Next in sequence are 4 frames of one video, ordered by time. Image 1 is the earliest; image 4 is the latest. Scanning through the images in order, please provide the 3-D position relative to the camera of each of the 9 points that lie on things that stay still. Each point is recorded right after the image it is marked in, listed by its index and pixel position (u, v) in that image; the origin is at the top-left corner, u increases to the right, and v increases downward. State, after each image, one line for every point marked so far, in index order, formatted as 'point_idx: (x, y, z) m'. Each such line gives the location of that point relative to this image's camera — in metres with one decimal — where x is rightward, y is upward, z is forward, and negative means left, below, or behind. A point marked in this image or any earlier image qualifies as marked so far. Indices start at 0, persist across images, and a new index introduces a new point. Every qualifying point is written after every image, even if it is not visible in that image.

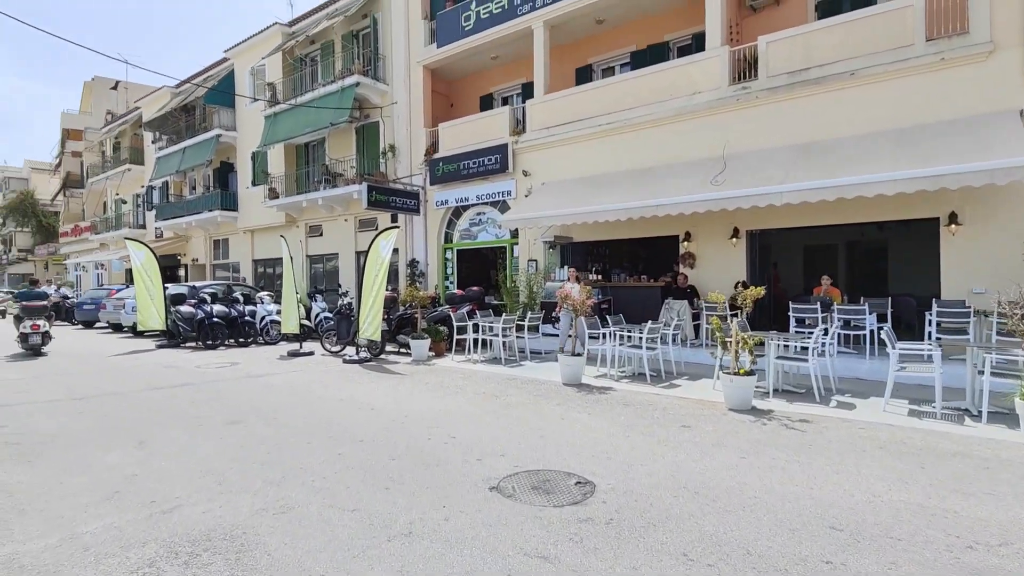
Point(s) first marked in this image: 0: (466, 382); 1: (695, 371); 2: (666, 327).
0: (-0.7, -1.4, +8.0) m
1: (+2.8, -1.3, +8.6) m
2: (+2.4, -0.6, +8.7) m
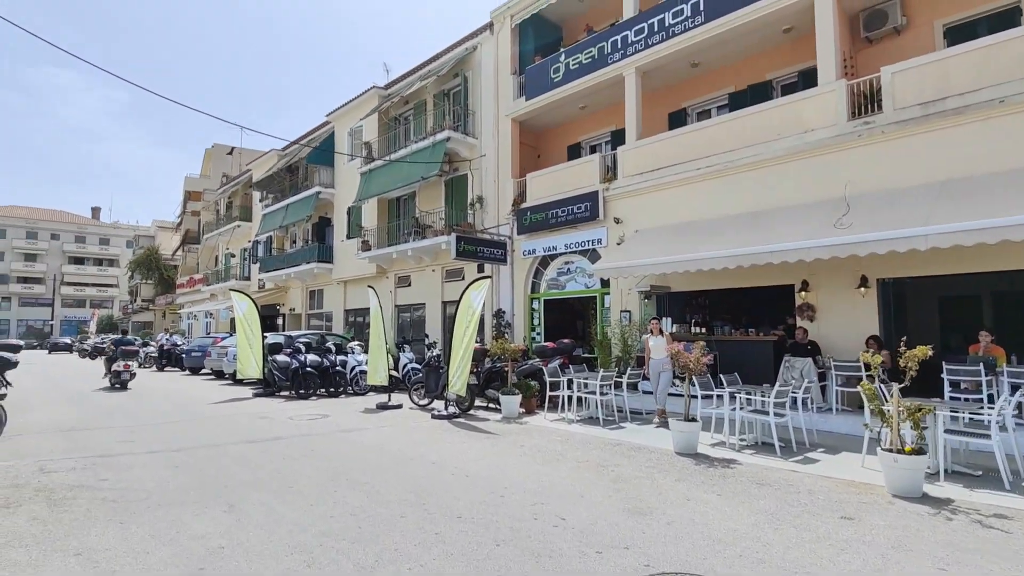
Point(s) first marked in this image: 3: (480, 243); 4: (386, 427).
0: (+0.7, -2.1, +7.3) m
1: (+4.2, -2.1, +7.4) m
2: (+3.8, -1.4, +7.6) m
3: (-0.9, +1.2, +15.3) m
4: (-2.0, -2.2, +8.8) m
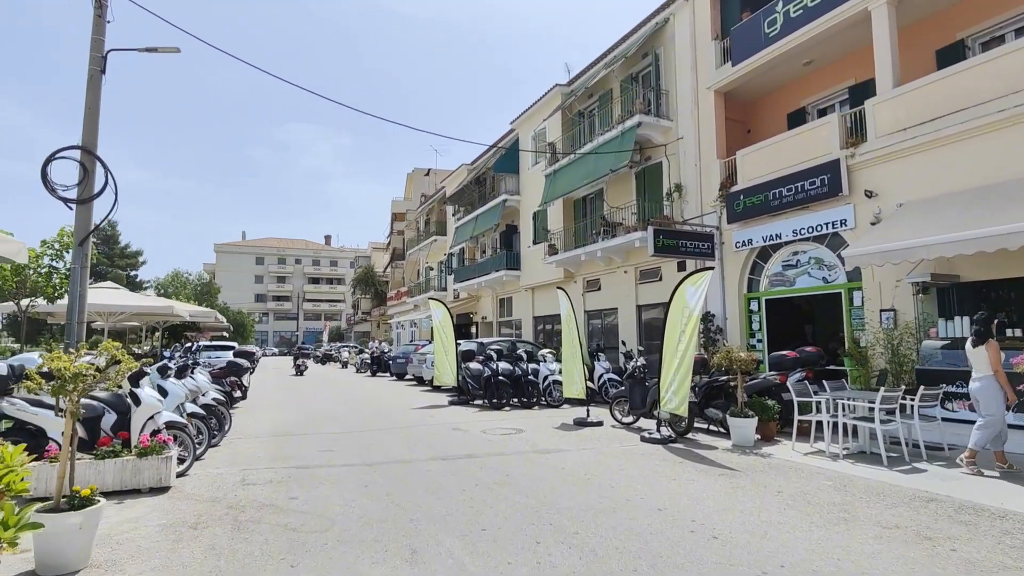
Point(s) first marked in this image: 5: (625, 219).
0: (+3.1, -1.9, +5.2) m
1: (+6.5, -1.8, +4.1) m
2: (+6.1, -1.1, +4.5) m
3: (+4.1, +1.2, +13.3) m
4: (+1.0, -2.2, +7.4) m
5: (+3.5, +2.1, +17.3) m
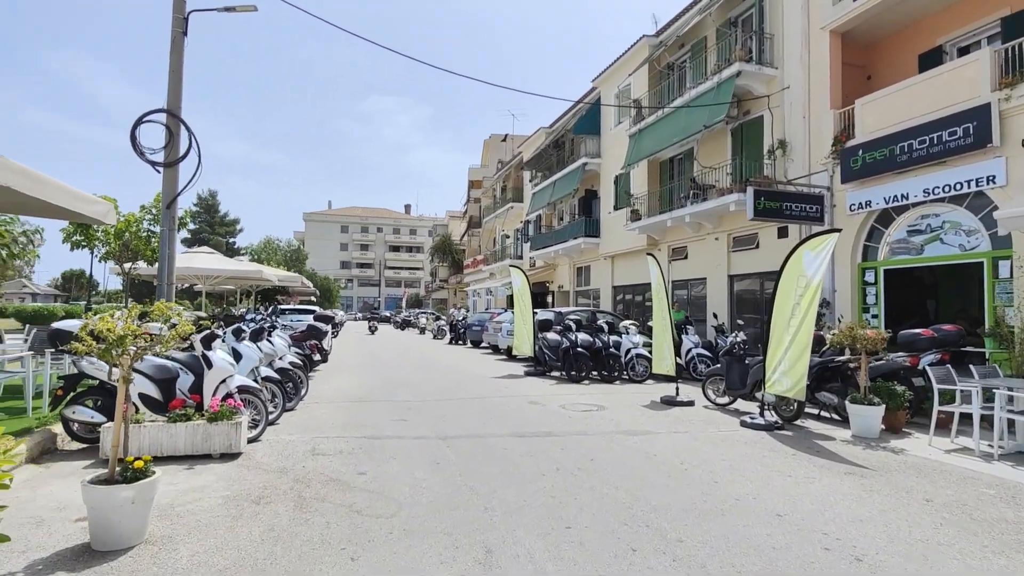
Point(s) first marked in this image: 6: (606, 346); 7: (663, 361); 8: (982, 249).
0: (+3.8, -1.7, +4.1) m
1: (+7.0, -1.7, +2.6) m
2: (+6.7, -1.0, +3.0) m
3: (+5.8, +1.9, +11.9) m
4: (+2.0, -1.7, +6.7) m
5: (+5.9, +3.0, +15.9) m
6: (+2.0, -1.2, +11.9) m
7: (+2.8, -1.3, +10.3) m
8: (+8.2, +0.7, +9.7) m
